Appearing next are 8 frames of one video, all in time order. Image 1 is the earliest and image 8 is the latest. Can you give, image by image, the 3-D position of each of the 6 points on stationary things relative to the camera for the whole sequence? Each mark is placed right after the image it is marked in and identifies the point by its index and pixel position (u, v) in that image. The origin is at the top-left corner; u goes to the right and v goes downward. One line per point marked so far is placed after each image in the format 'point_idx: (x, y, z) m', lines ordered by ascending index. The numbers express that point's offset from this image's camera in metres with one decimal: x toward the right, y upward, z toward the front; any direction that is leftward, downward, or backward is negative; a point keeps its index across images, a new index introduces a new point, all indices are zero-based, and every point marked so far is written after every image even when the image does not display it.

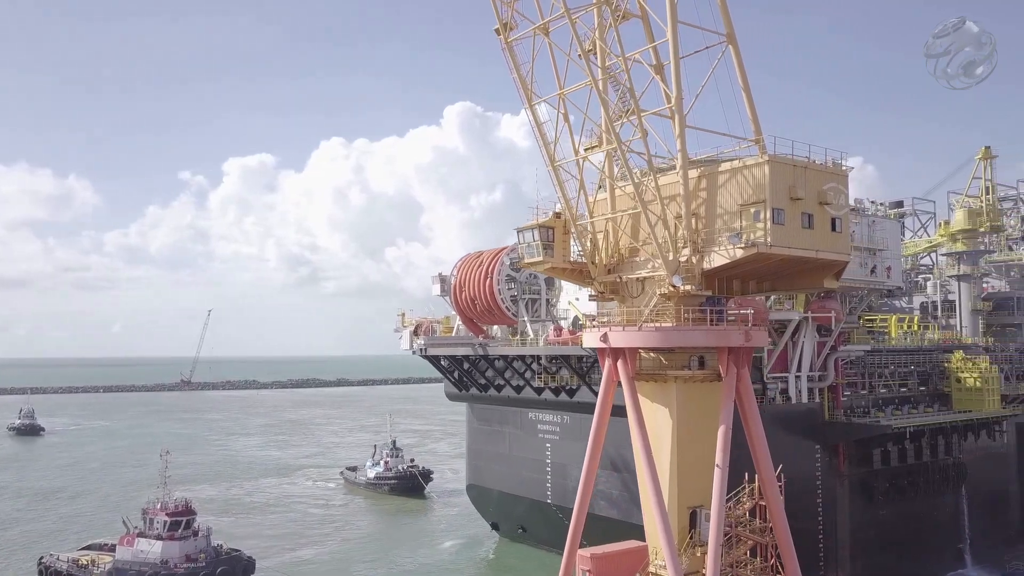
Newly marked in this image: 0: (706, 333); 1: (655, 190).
0: (+4.1, -1.0, +17.2) m
1: (+3.1, +2.2, +18.3) m
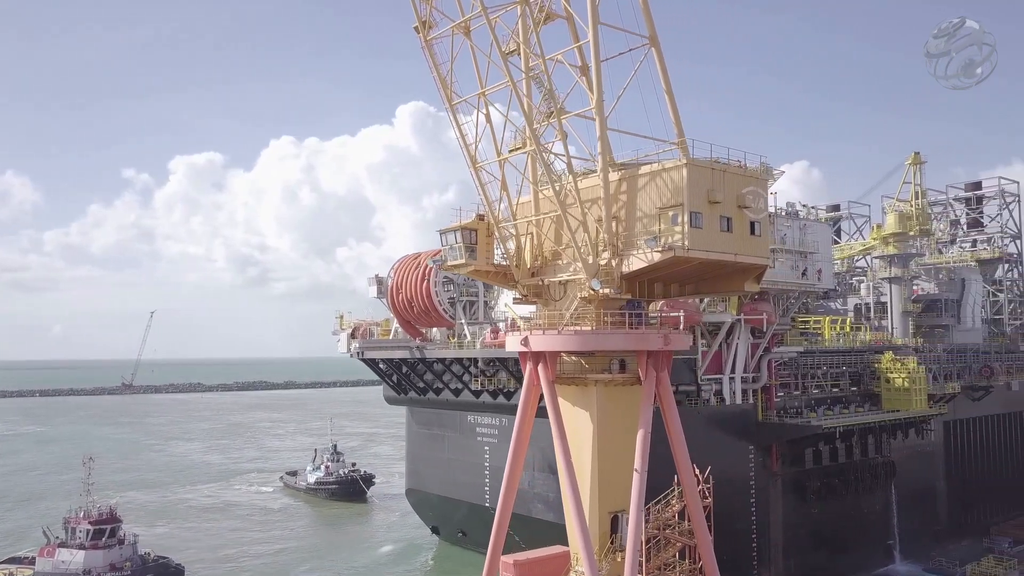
0: (+2.4, -1.0, +17.1) m
1: (+1.4, +2.1, +18.1) m
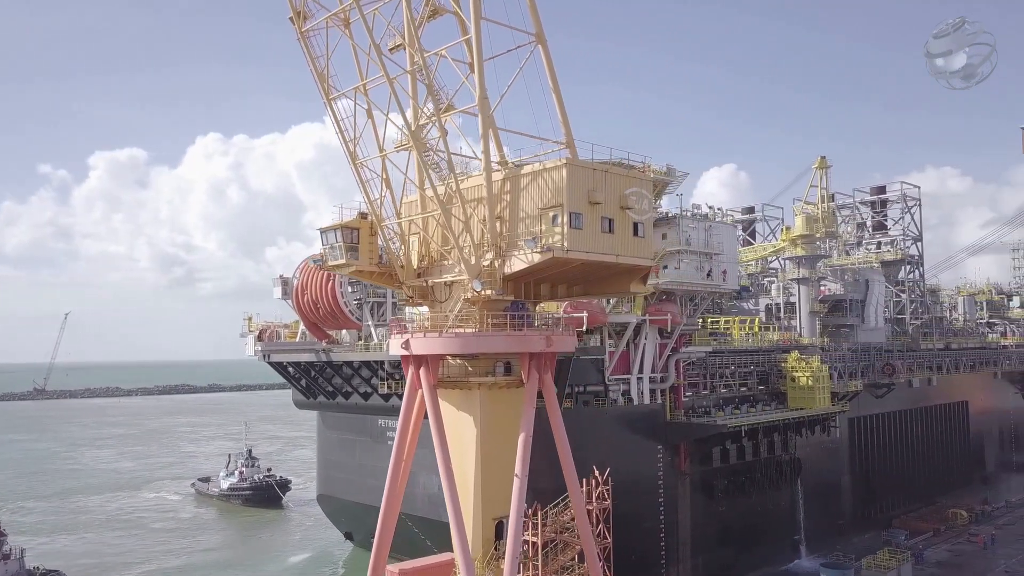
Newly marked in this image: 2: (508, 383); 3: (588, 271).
0: (-0.1, -1.1, +16.8) m
1: (-1.2, +2.1, +17.7) m
2: (-0.1, -2.1, +18.0) m
3: (+1.6, +0.4, +18.4) m
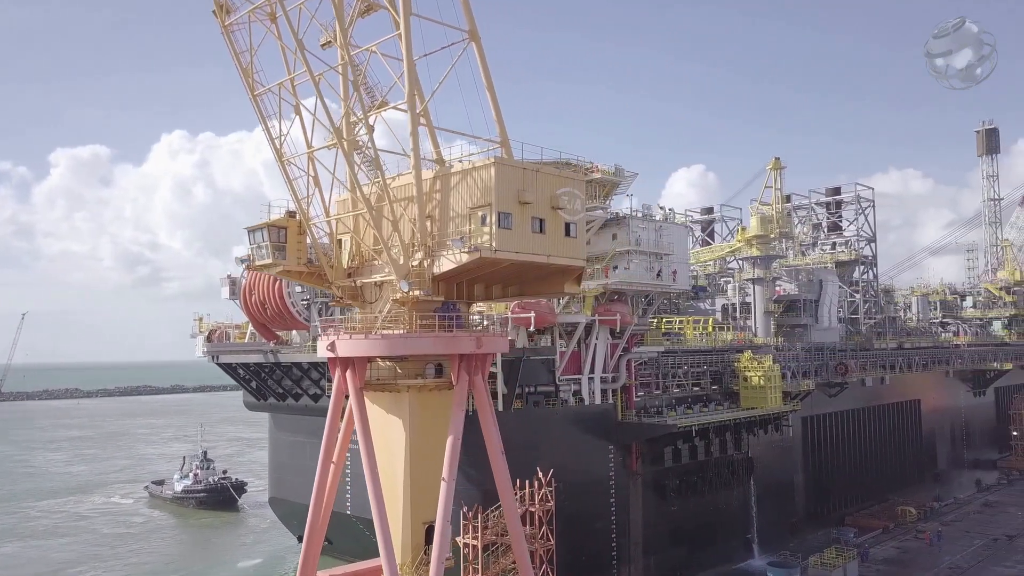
0: (-1.6, -1.1, +16.5) m
1: (-2.7, +2.0, +17.4) m
2: (-1.6, -2.1, +17.7) m
3: (+0.1, +0.4, +18.2) m
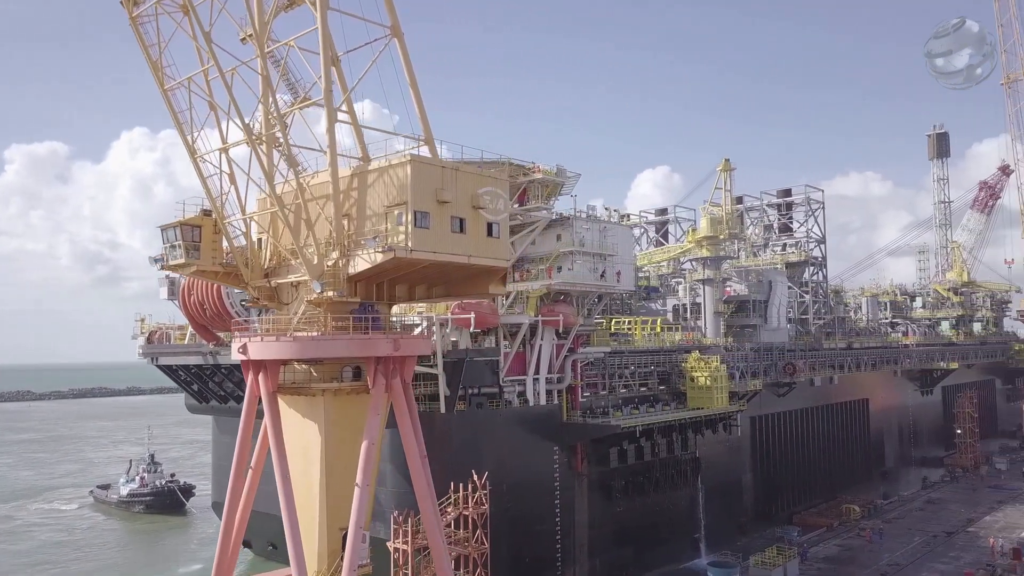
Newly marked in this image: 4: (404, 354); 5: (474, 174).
0: (-3.2, -1.1, +16.1) m
1: (-4.4, +2.0, +16.9) m
2: (-3.3, -2.2, +17.4) m
3: (-1.6, +0.4, +17.9) m
4: (-2.2, -1.4, +16.7) m
5: (-0.9, +2.5, +17.9) m
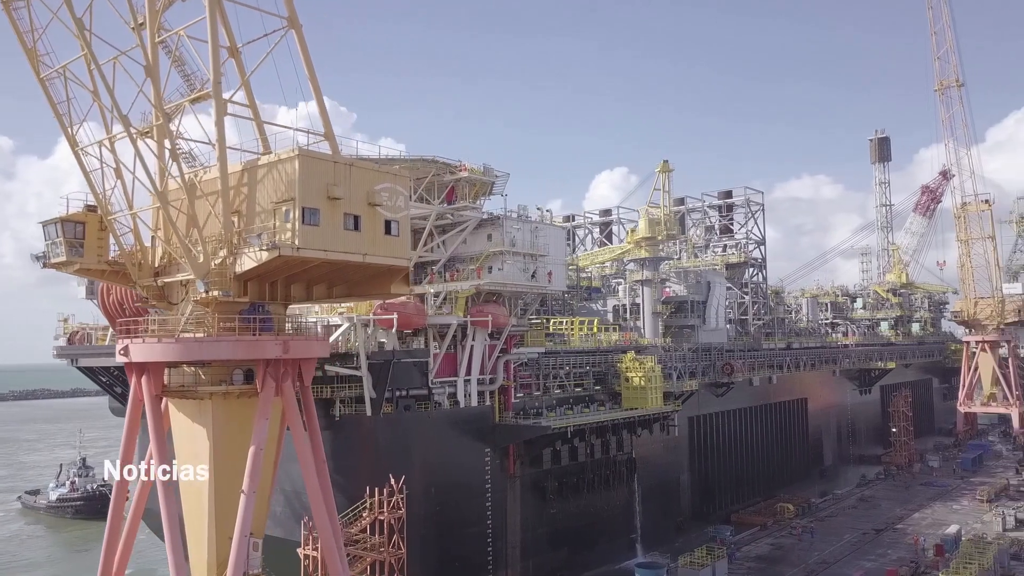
0: (-5.3, -1.1, +15.5) m
1: (-6.4, +2.0, +16.3) m
2: (-5.4, -2.1, +16.7) m
3: (-3.7, +0.4, +17.3) m
4: (-4.3, -1.4, +16.2) m
5: (-3.0, +2.5, +17.4) m
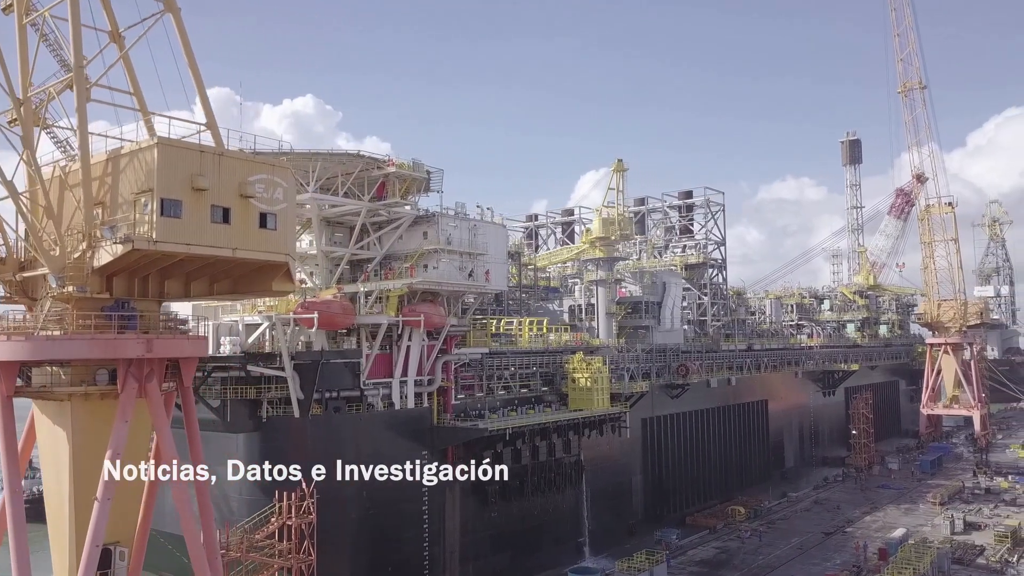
0: (-7.6, -1.0, +14.7) m
1: (-8.7, +2.1, +15.4) m
2: (-7.8, -2.1, +15.9) m
3: (-6.0, +0.4, +16.6) m
4: (-6.6, -1.3, +15.4) m
5: (-5.3, +2.6, +16.6) m
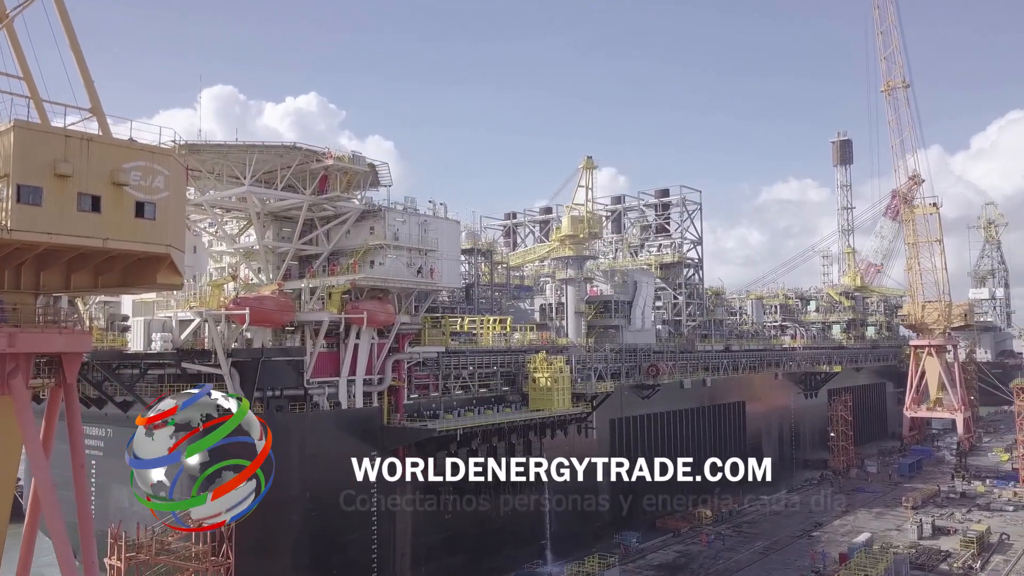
0: (-9.7, -0.8, +14.0) m
1: (-10.8, +2.3, +14.7) m
2: (-9.9, -1.9, +15.2) m
3: (-8.1, +0.6, +15.8) m
4: (-8.7, -1.1, +14.7) m
5: (-7.4, +2.7, +15.9) m
